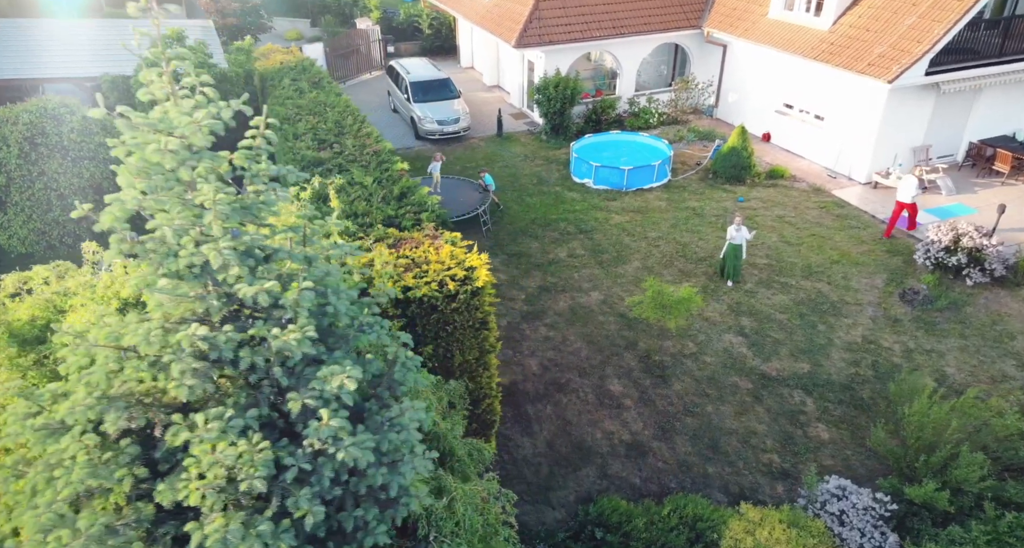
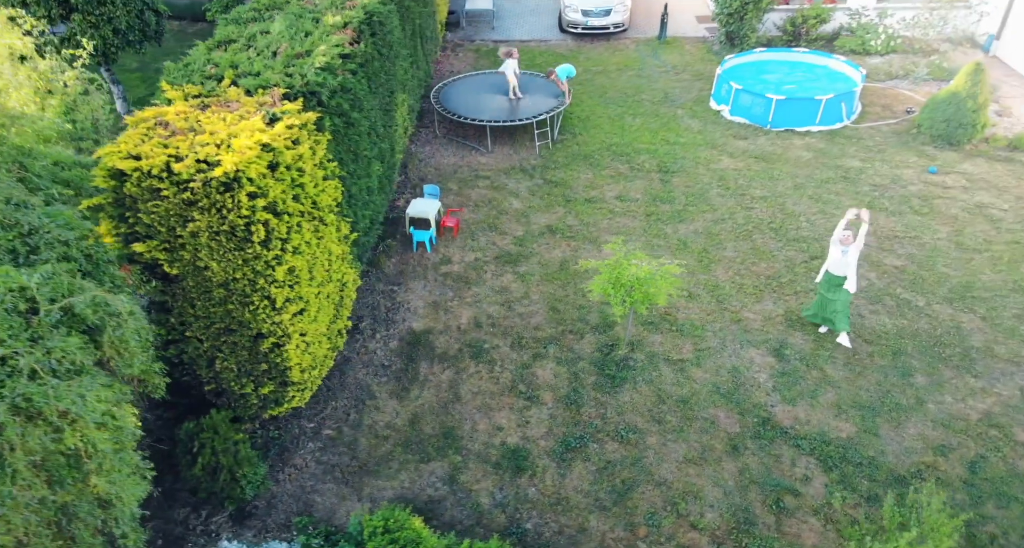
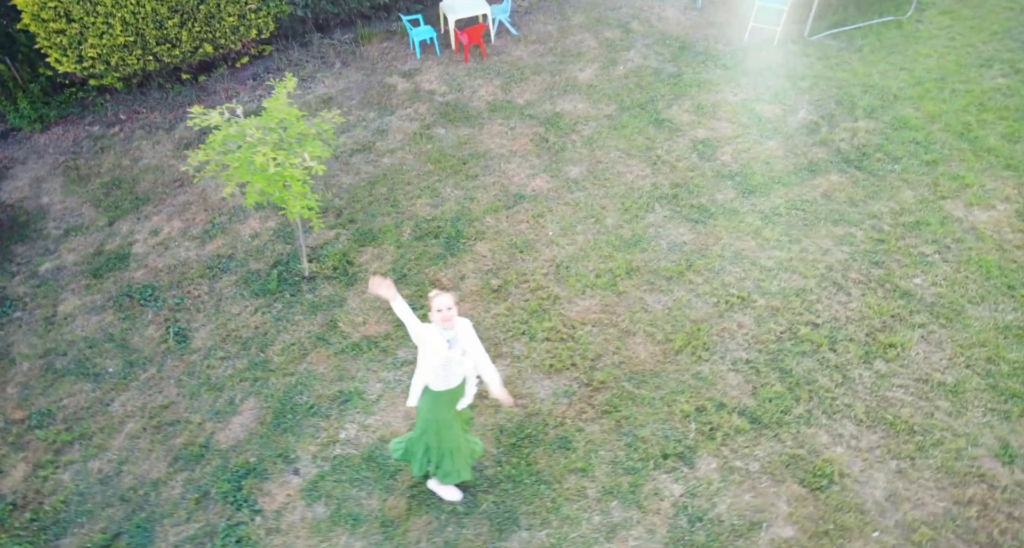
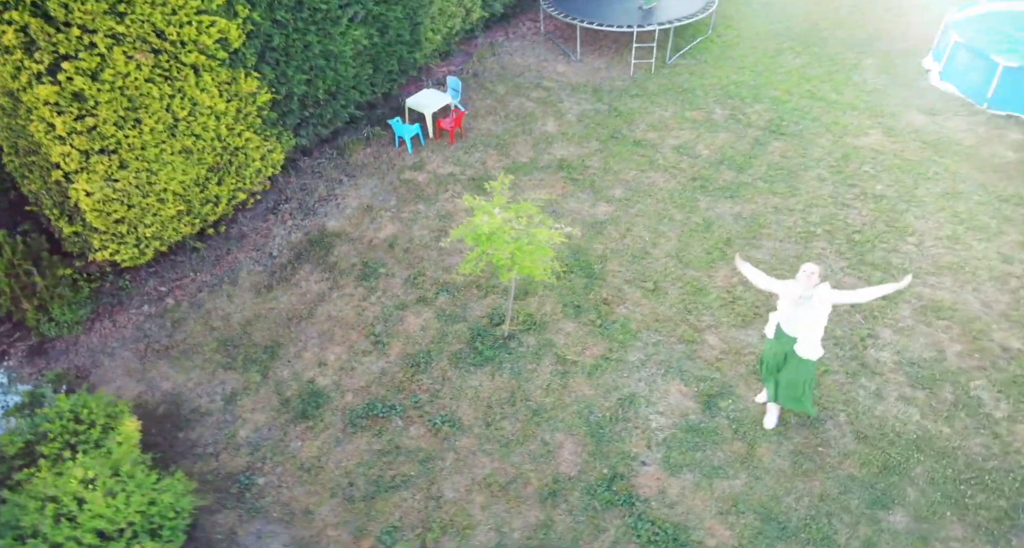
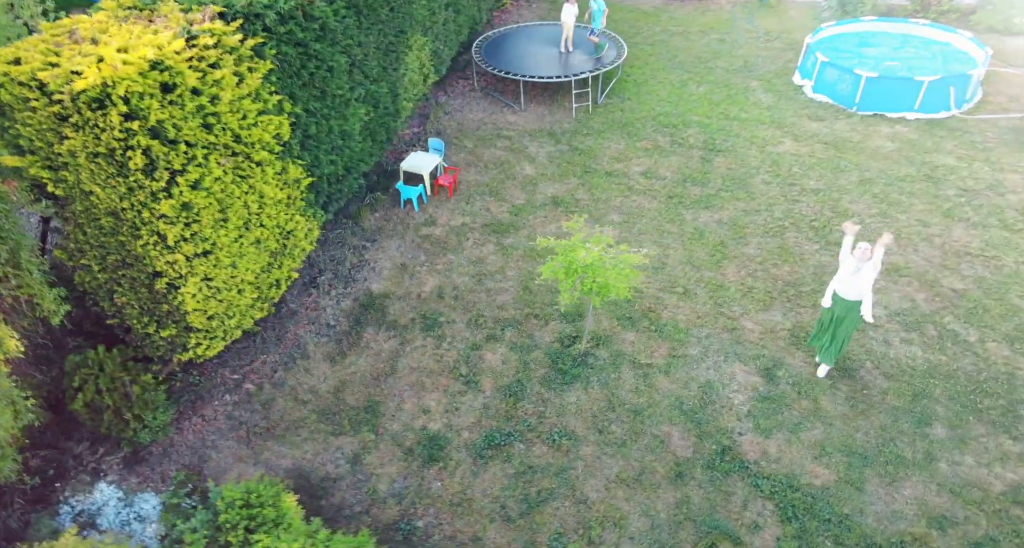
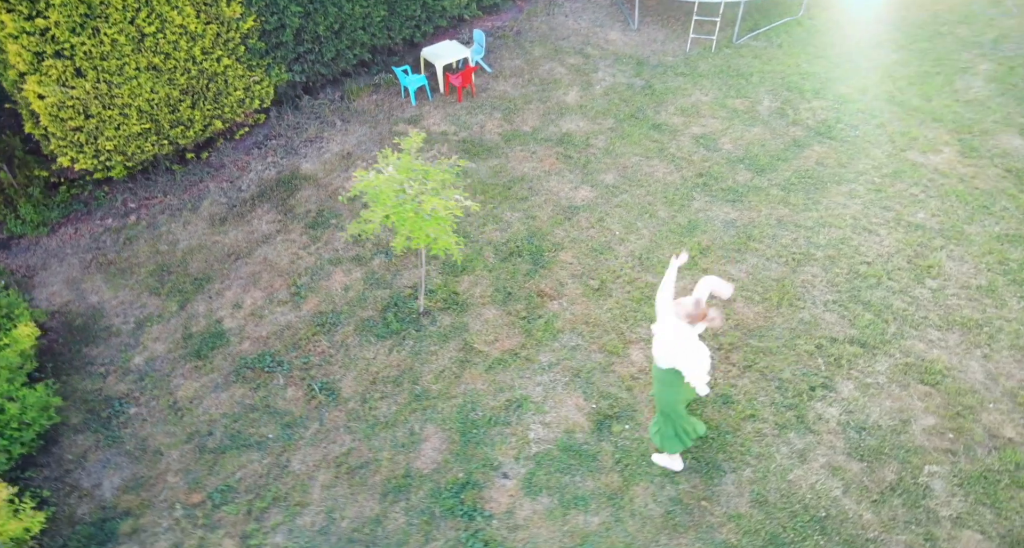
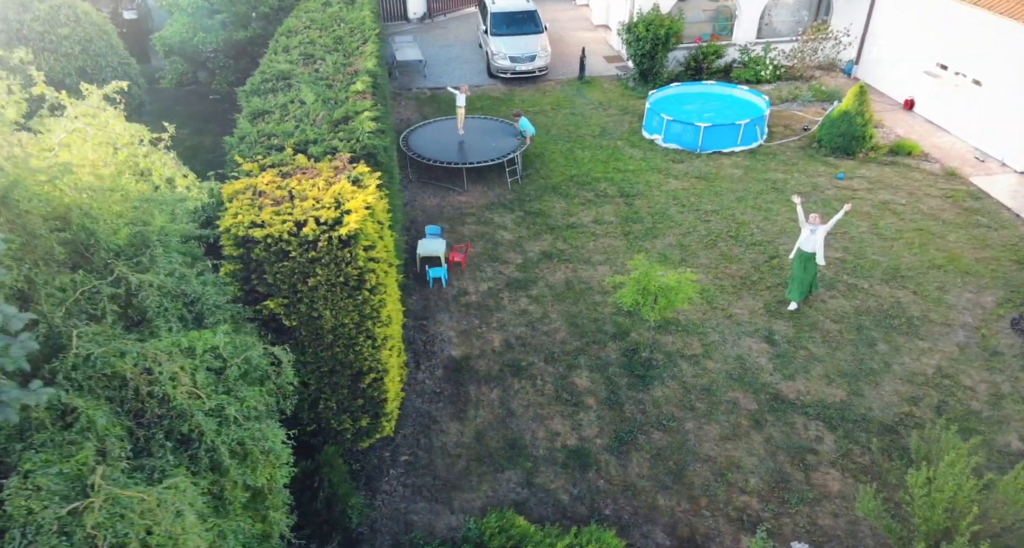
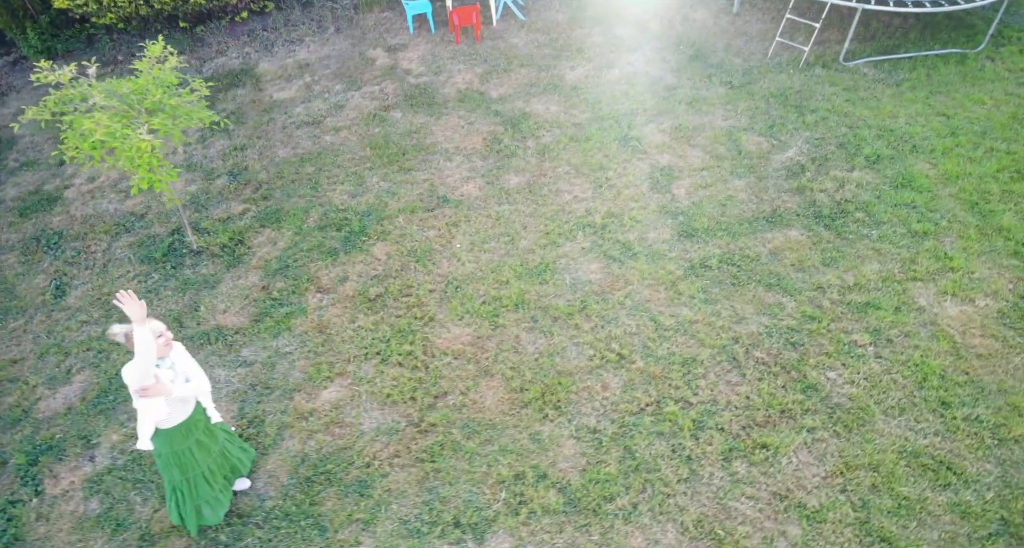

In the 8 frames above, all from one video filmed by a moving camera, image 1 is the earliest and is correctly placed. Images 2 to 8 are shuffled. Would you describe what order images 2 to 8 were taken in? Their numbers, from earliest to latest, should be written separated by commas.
7, 2, 5, 4, 6, 3, 8
